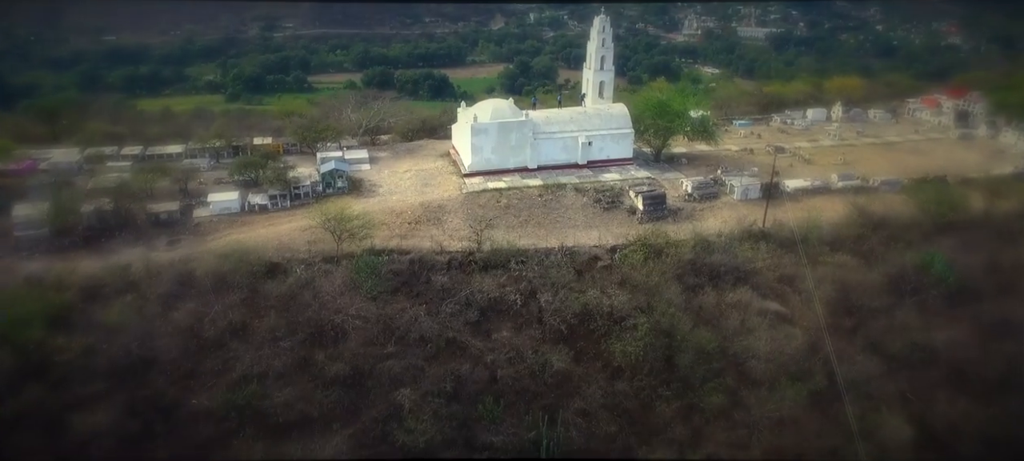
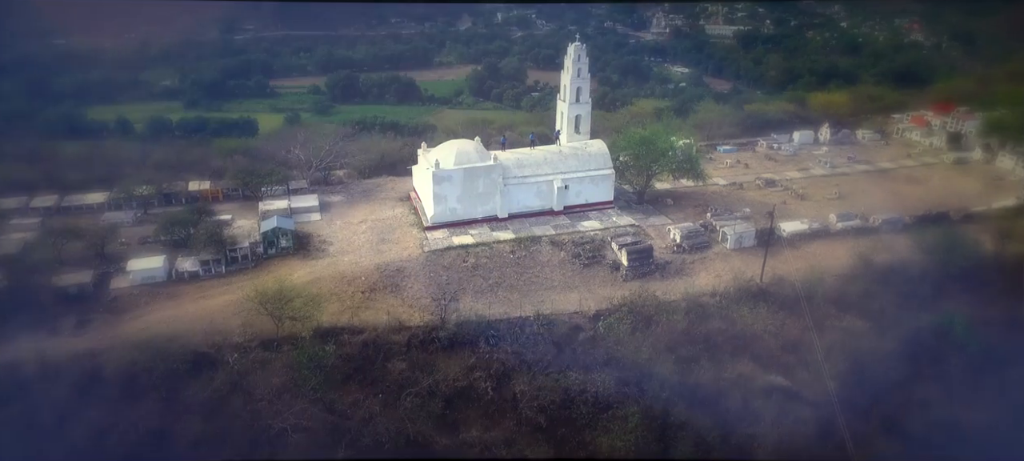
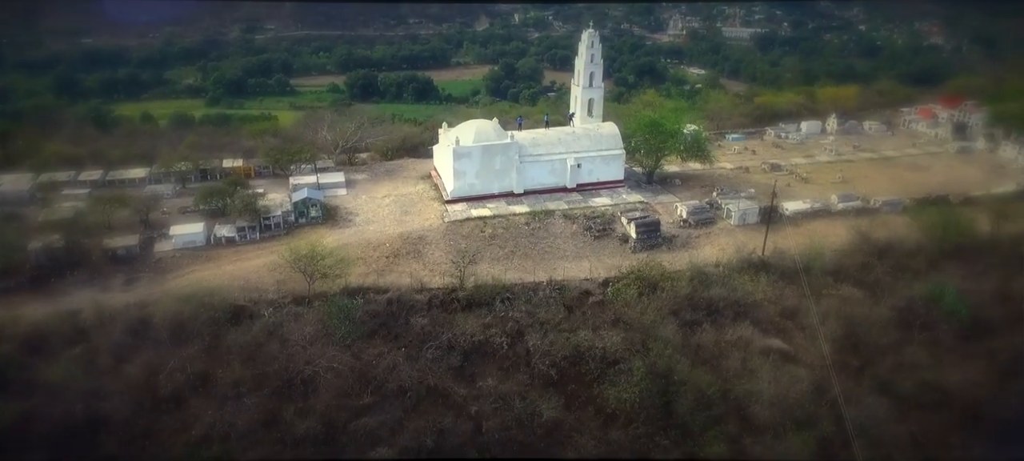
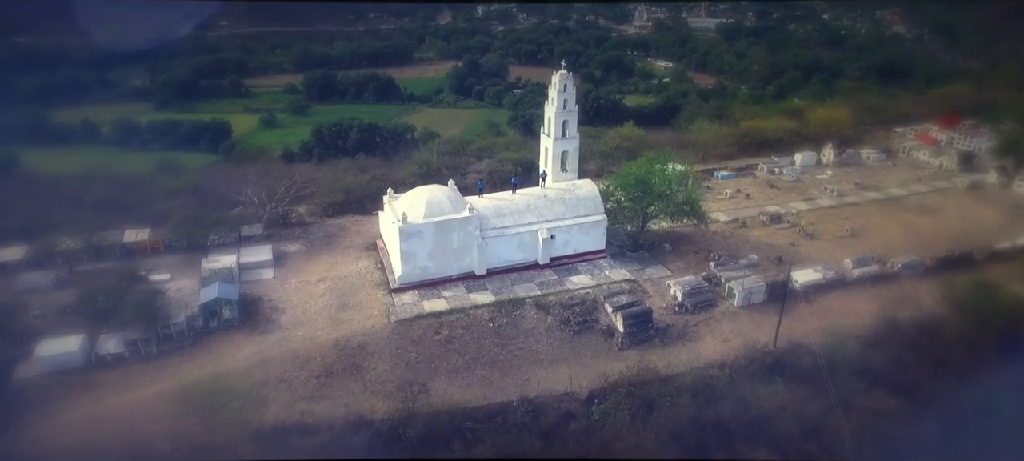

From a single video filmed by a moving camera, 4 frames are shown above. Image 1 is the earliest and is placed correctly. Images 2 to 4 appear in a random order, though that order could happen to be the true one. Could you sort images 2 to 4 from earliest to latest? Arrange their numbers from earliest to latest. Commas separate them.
3, 2, 4
